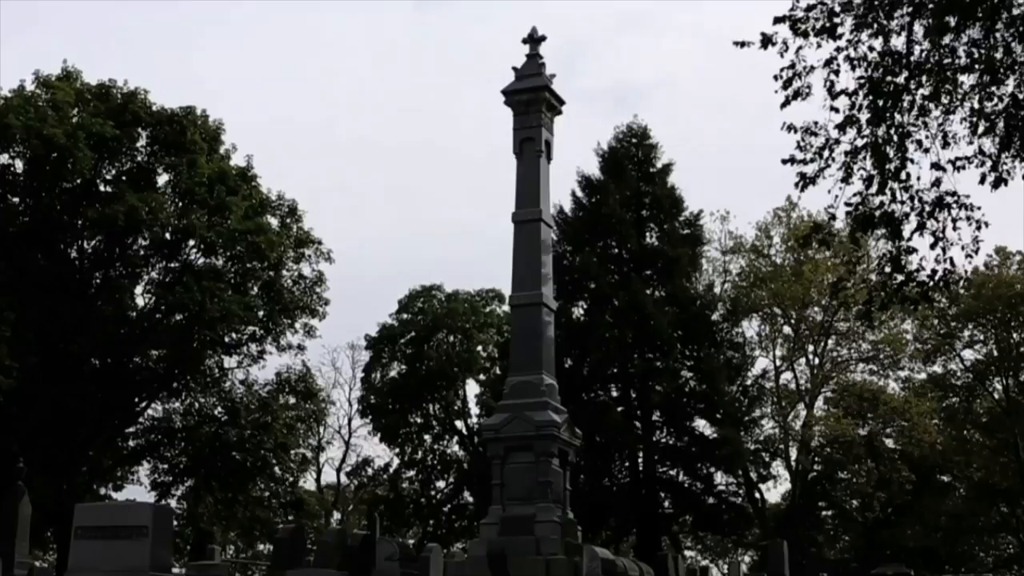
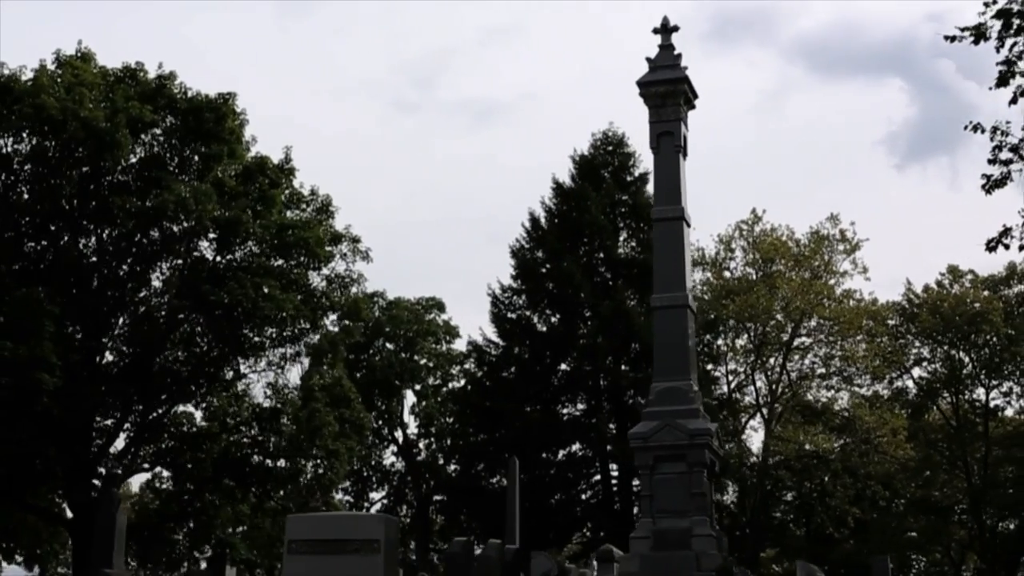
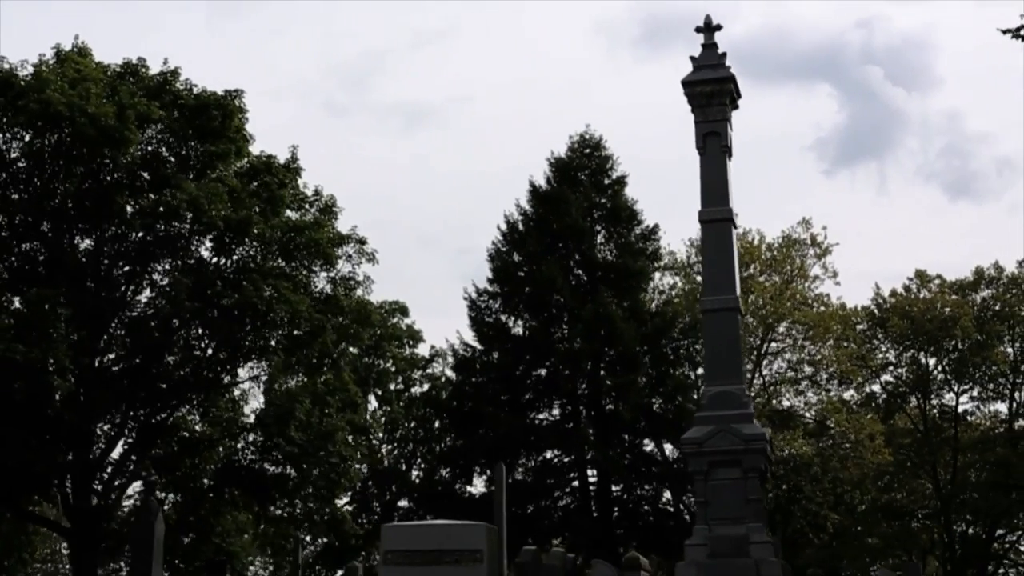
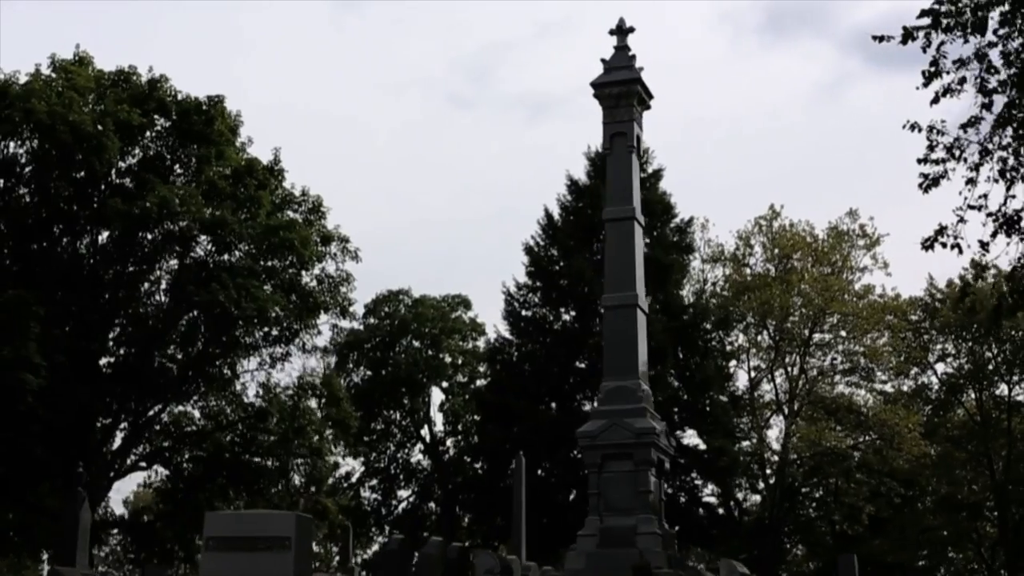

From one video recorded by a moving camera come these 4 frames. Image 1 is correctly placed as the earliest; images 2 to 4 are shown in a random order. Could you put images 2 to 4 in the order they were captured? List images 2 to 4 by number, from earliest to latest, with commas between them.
4, 2, 3
